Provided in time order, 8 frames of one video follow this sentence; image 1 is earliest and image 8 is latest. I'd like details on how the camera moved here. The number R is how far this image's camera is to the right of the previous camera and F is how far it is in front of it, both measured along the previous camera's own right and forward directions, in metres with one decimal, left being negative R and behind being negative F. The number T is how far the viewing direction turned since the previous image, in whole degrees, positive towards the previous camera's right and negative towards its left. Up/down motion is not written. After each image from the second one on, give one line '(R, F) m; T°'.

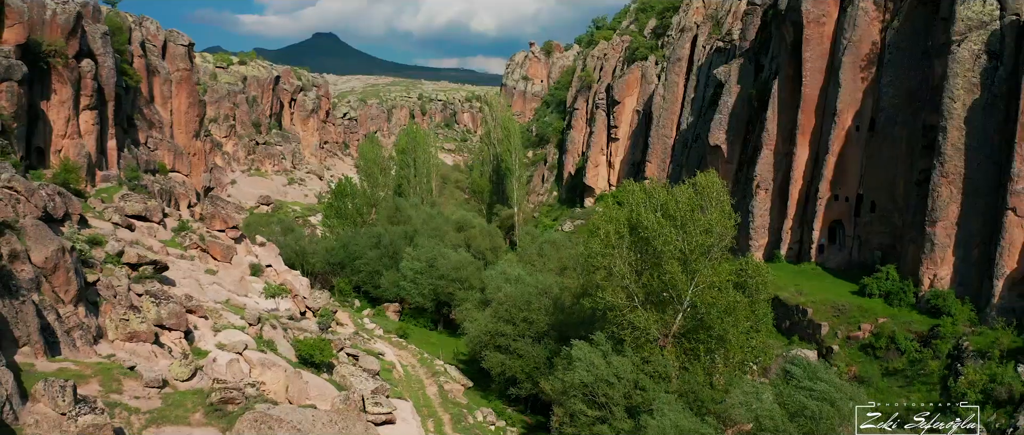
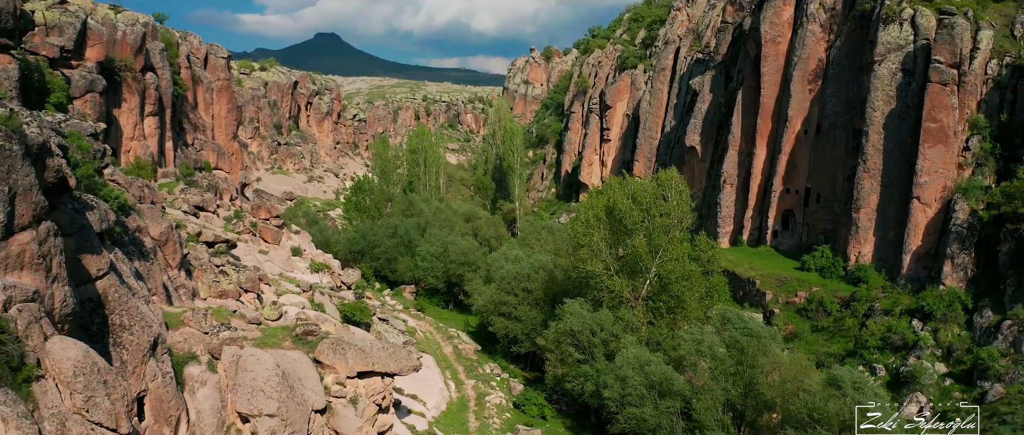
(0.0, -4.8) m; 0°
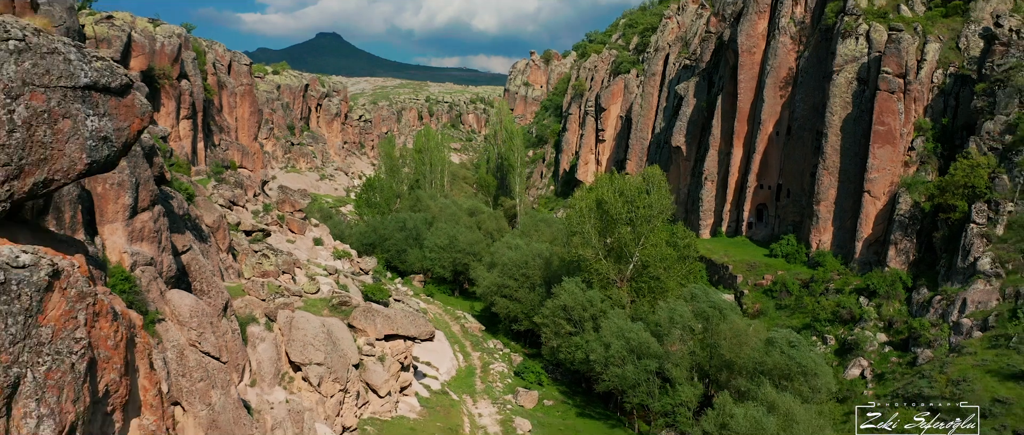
(0.0, -3.4) m; 0°
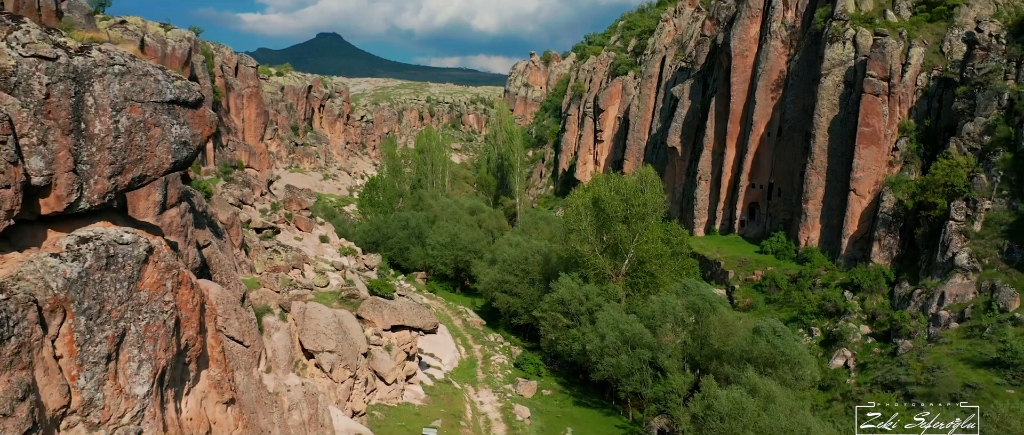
(0.0, -1.1) m; 0°
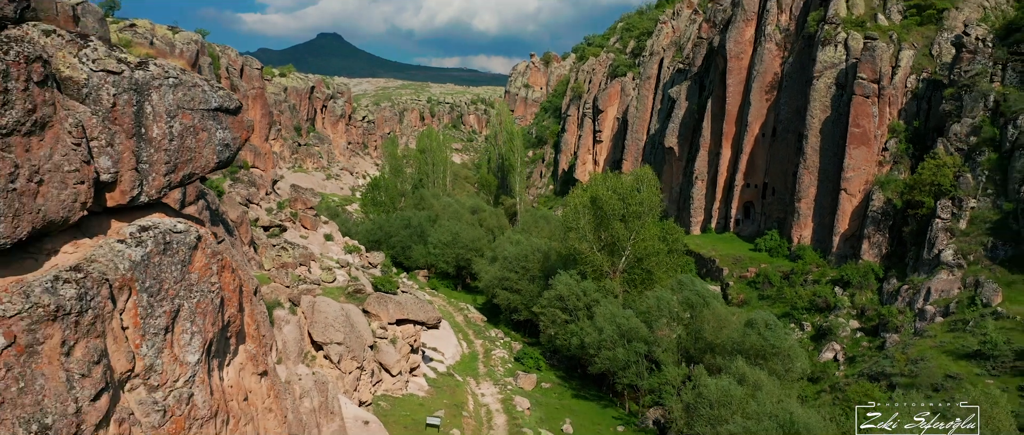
(0.0, -0.8) m; 0°
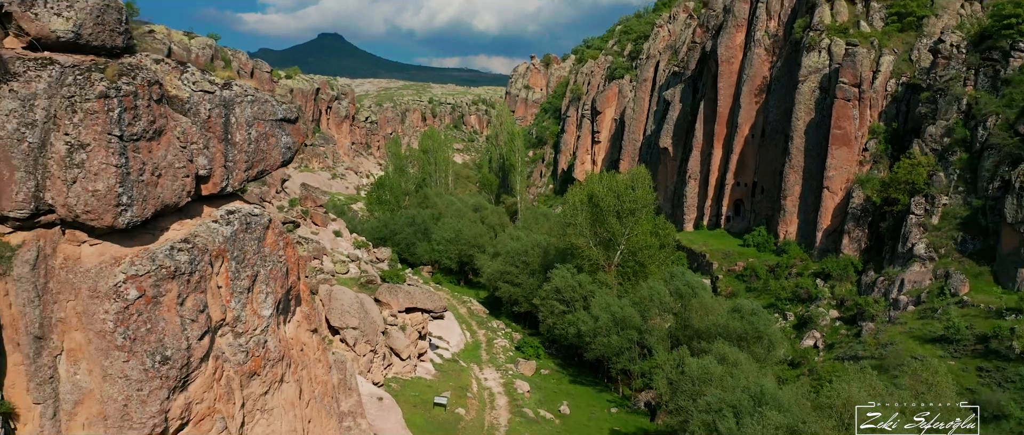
(0.0, -1.8) m; 0°
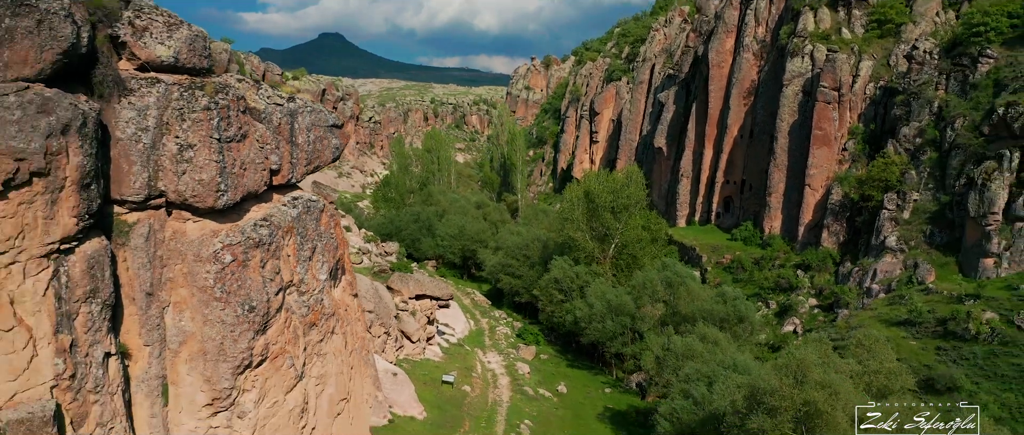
(0.0, -2.1) m; 0°
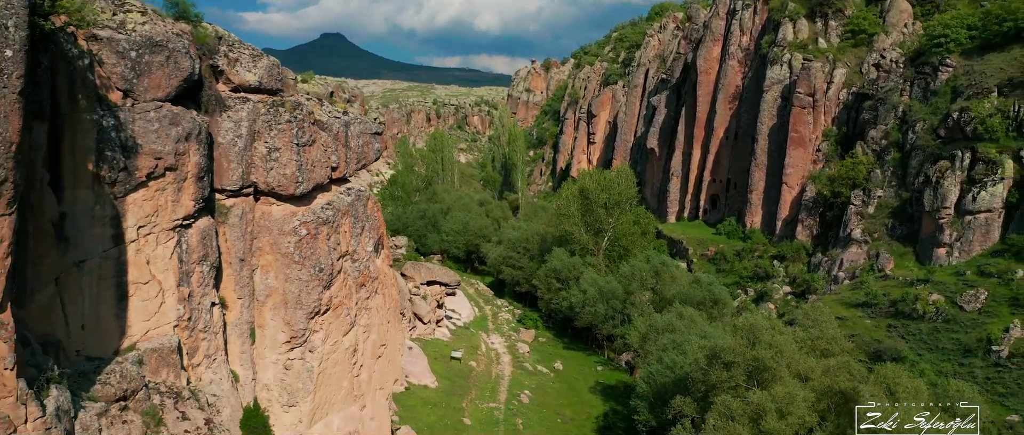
(0.0, -3.1) m; 0°
